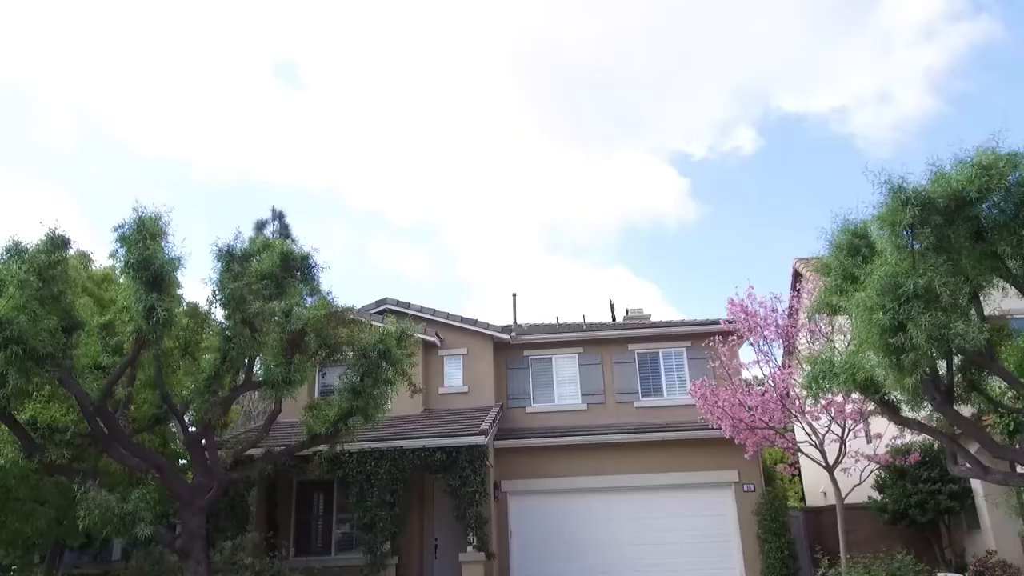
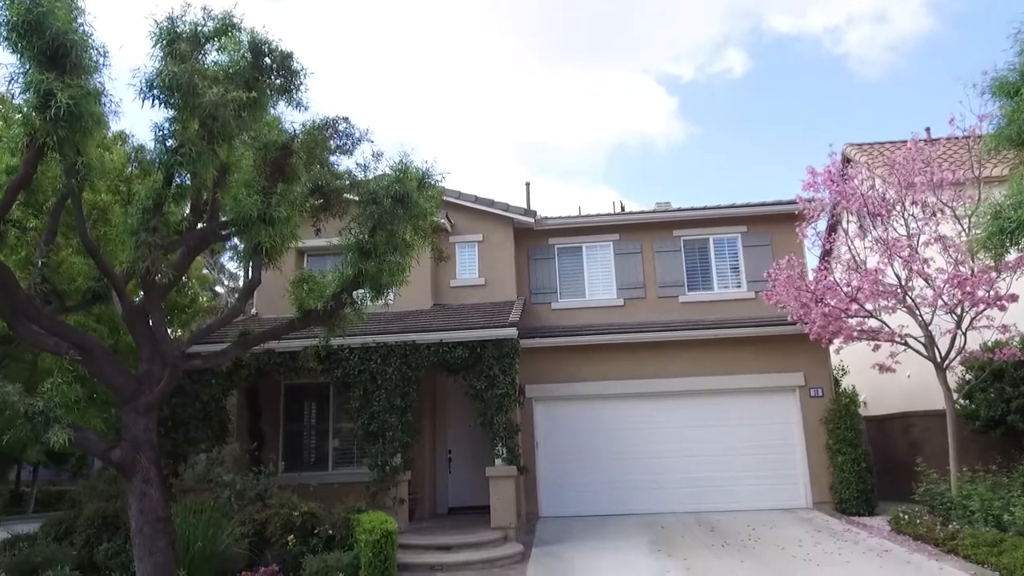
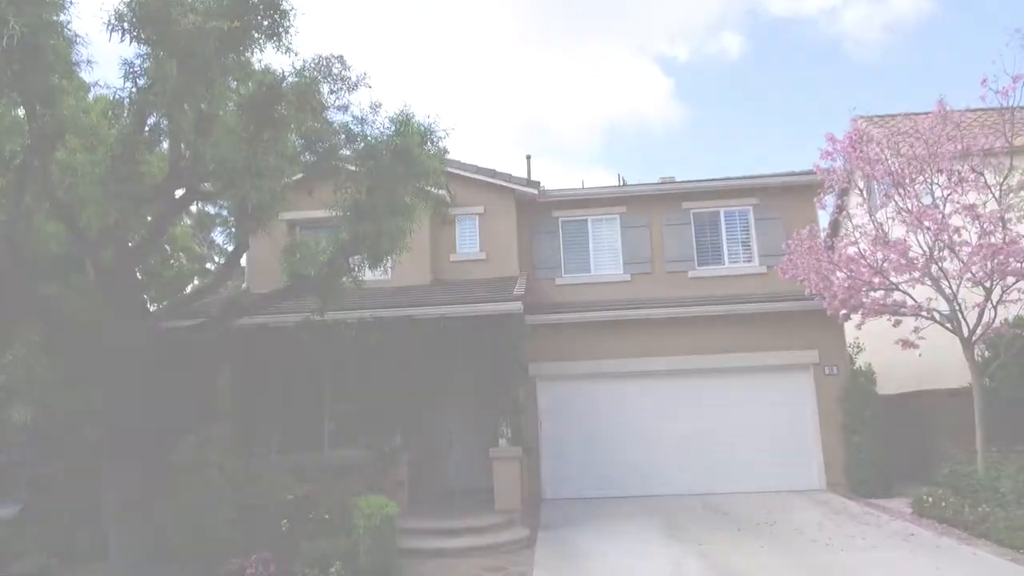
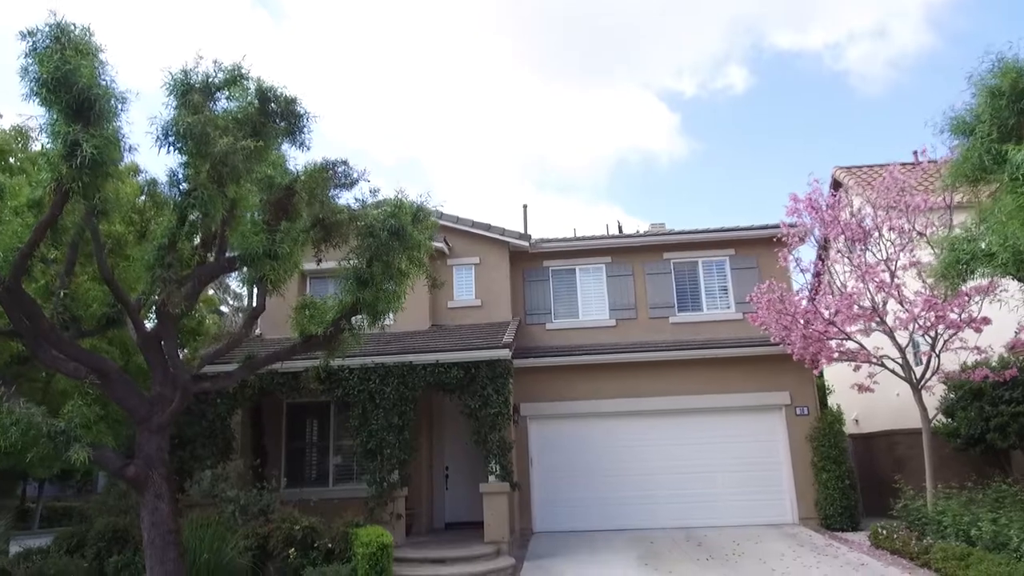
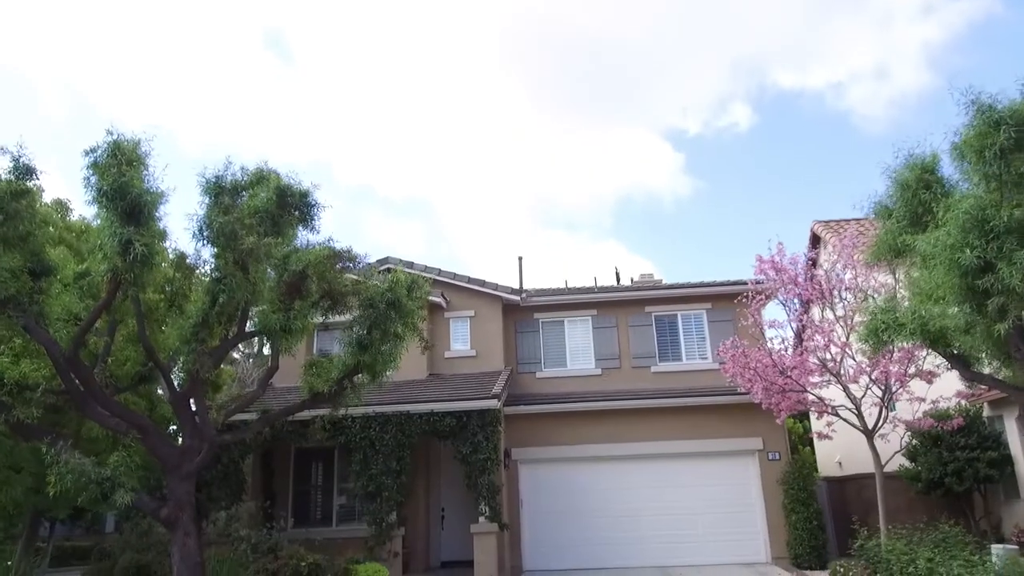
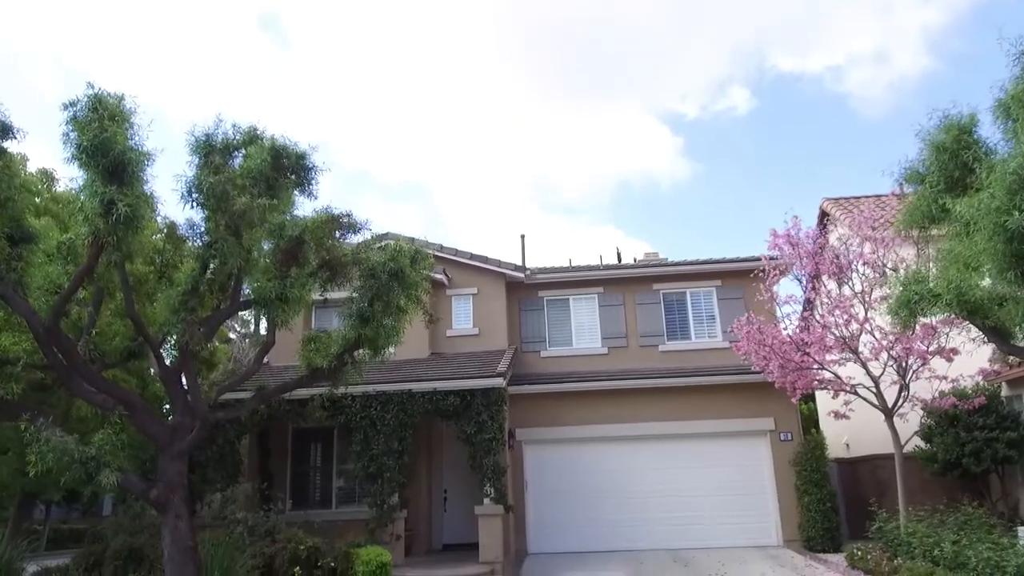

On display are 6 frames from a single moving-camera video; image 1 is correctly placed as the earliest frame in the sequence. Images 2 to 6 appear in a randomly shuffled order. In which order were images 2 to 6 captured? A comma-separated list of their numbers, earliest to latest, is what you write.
5, 6, 4, 2, 3
